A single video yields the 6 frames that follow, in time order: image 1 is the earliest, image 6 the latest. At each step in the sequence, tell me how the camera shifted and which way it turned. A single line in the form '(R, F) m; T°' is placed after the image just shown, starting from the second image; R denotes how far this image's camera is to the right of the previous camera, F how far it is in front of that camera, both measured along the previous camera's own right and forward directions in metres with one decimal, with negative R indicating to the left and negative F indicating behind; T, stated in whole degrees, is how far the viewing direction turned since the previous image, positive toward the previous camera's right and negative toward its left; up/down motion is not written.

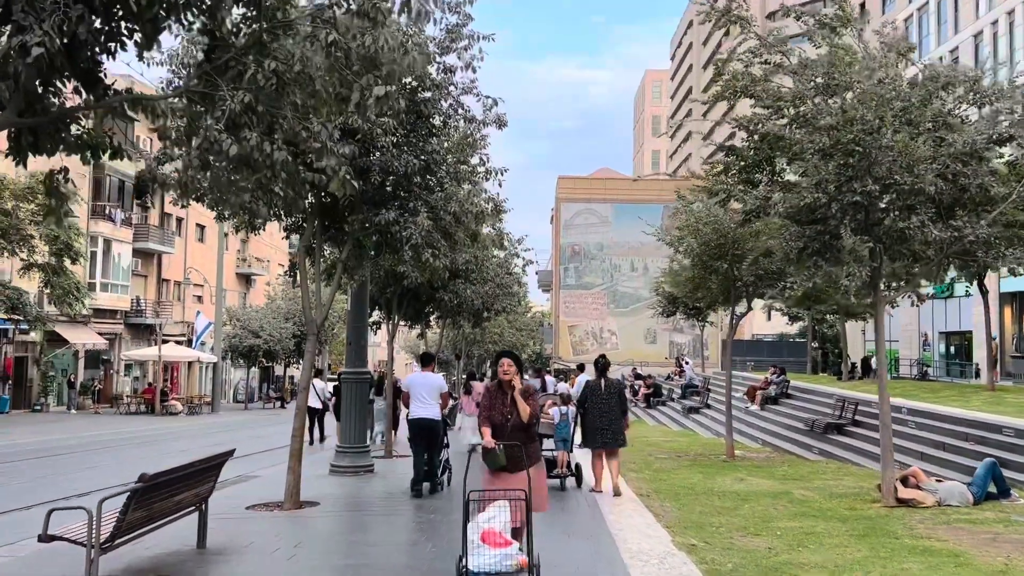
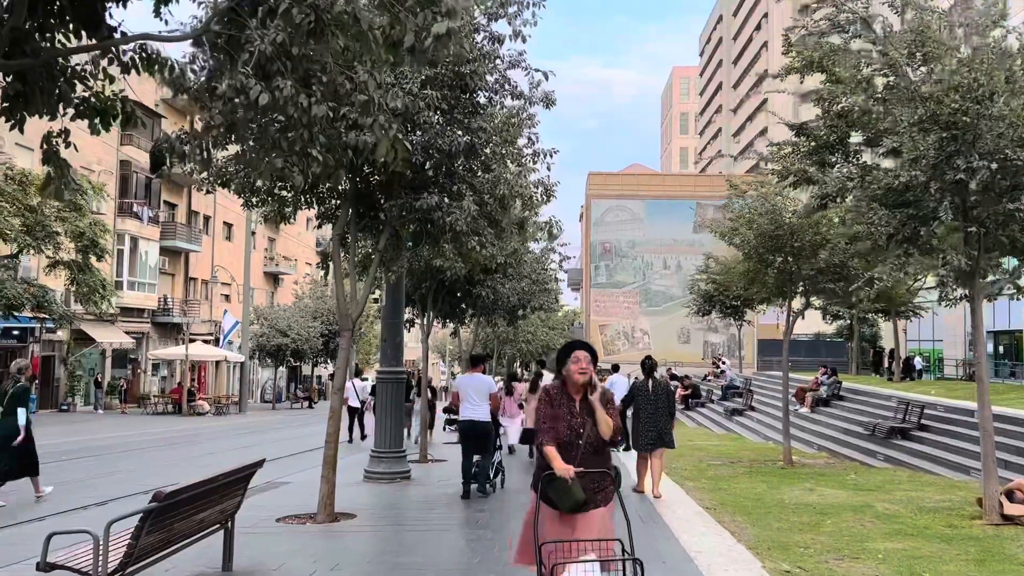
(-0.3, +0.9) m; -2°
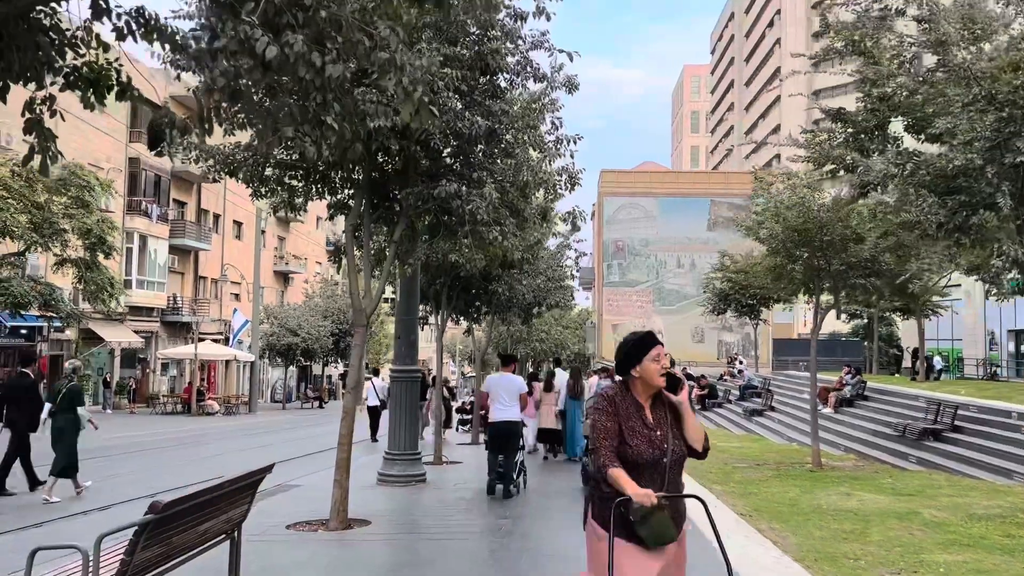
(-0.1, +0.5) m; -1°
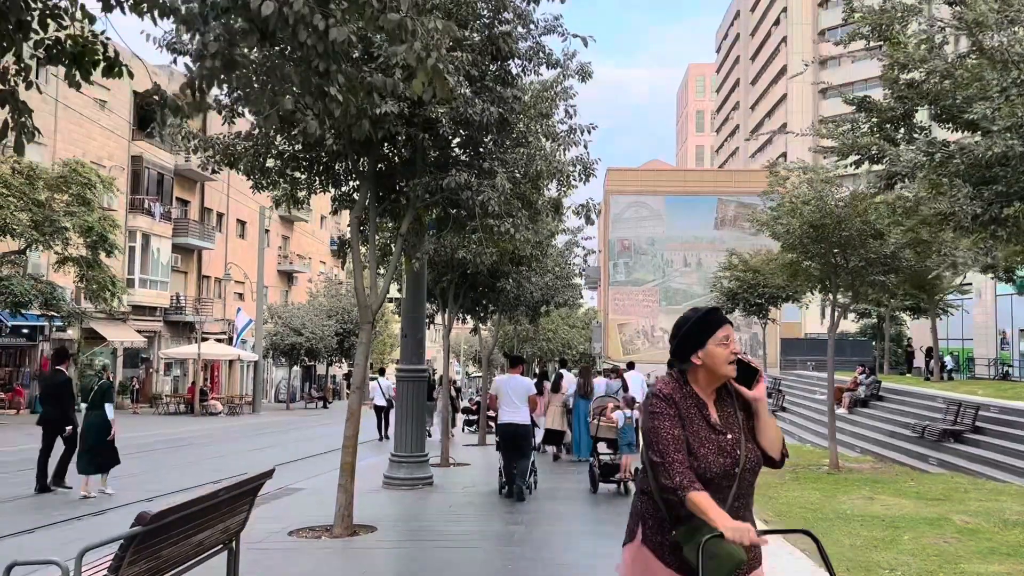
(-0.1, +0.4) m; 0°
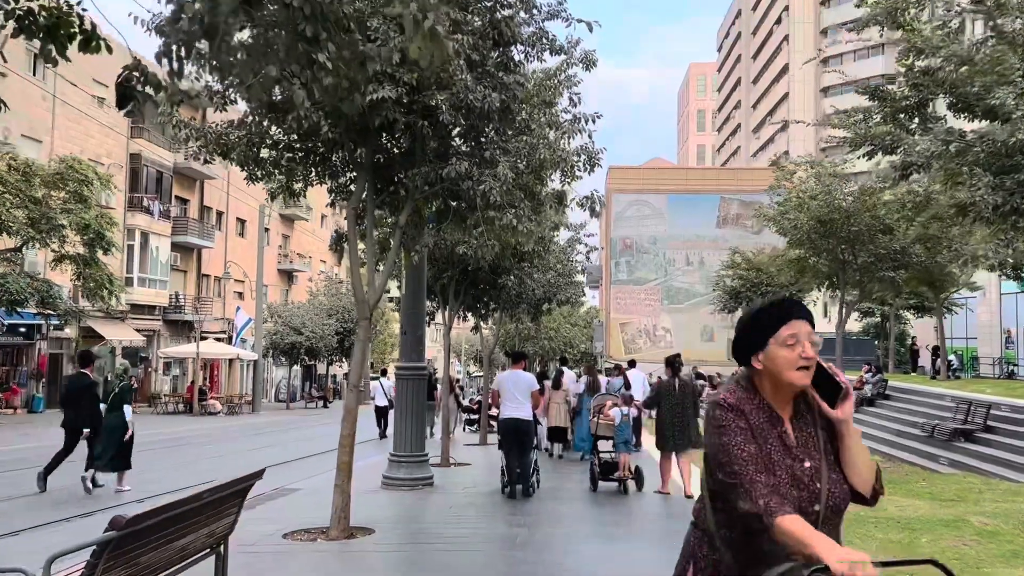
(0.0, +0.3) m; 0°
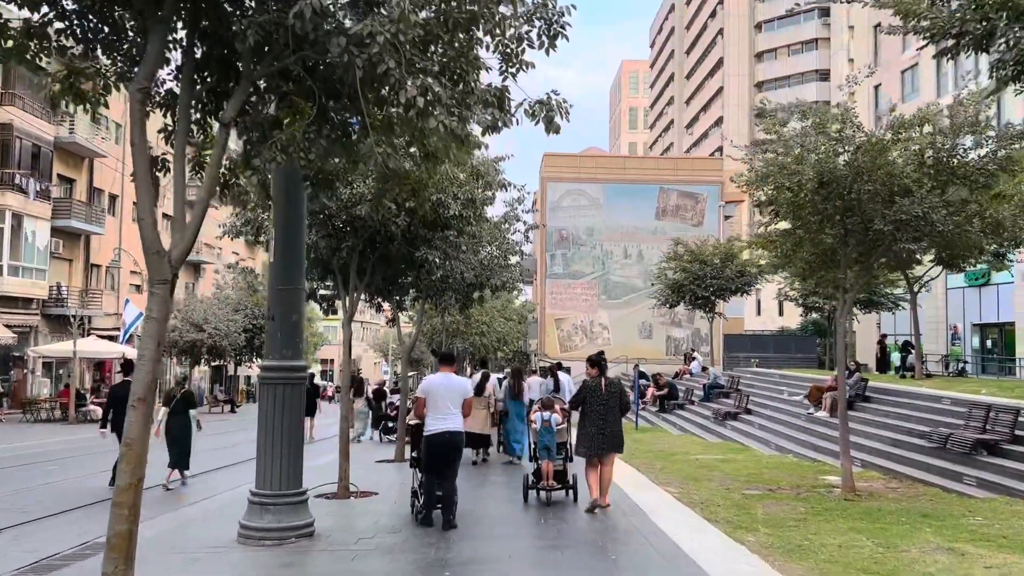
(+0.1, +3.1) m; +5°
